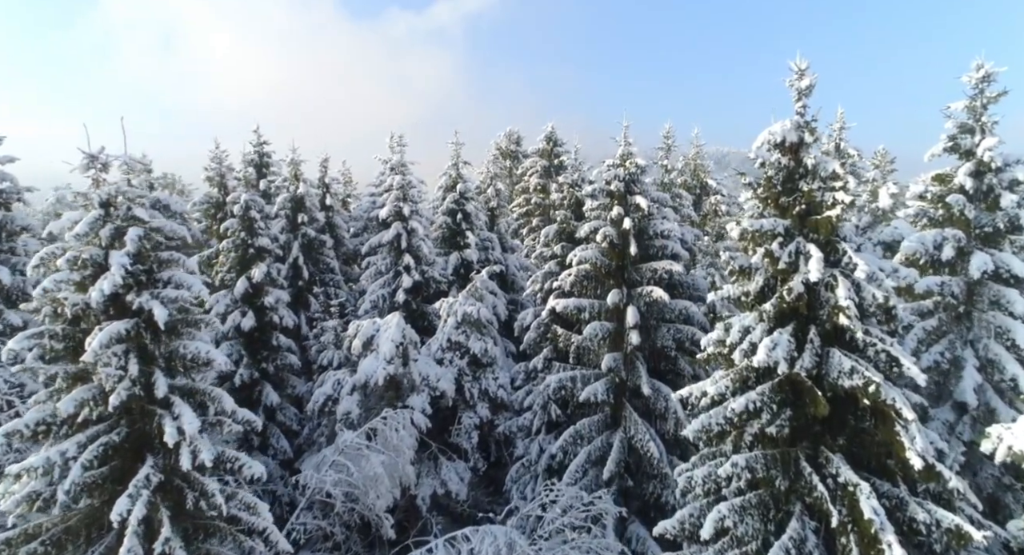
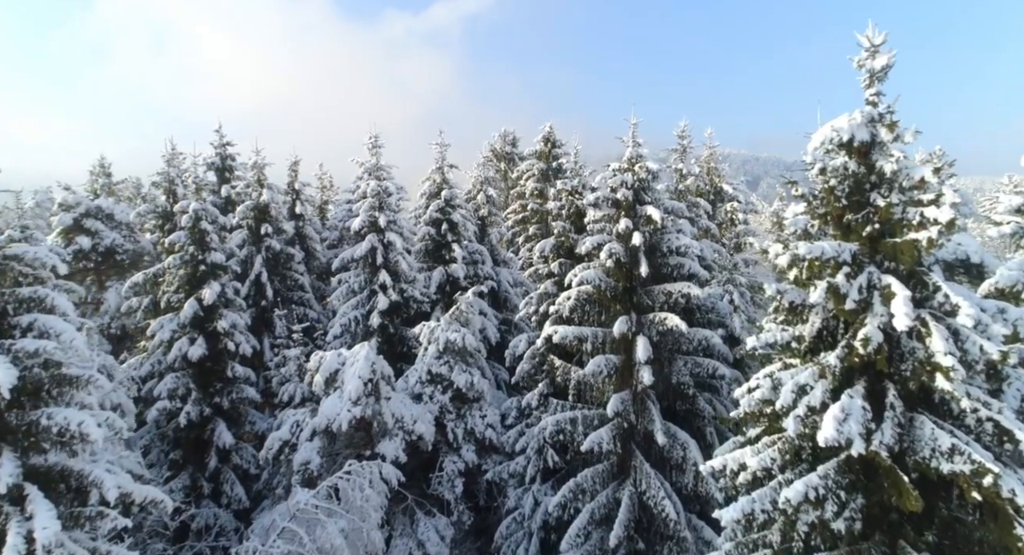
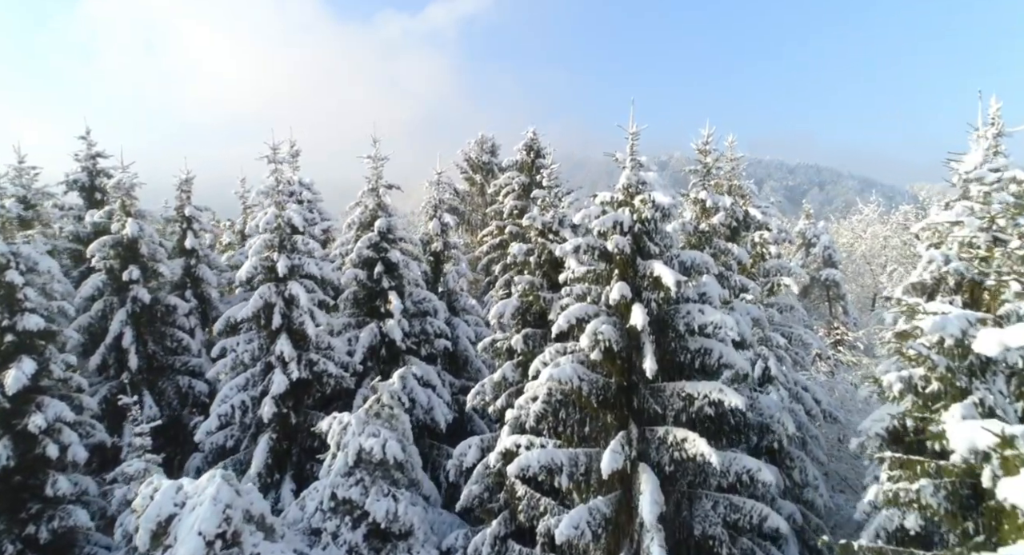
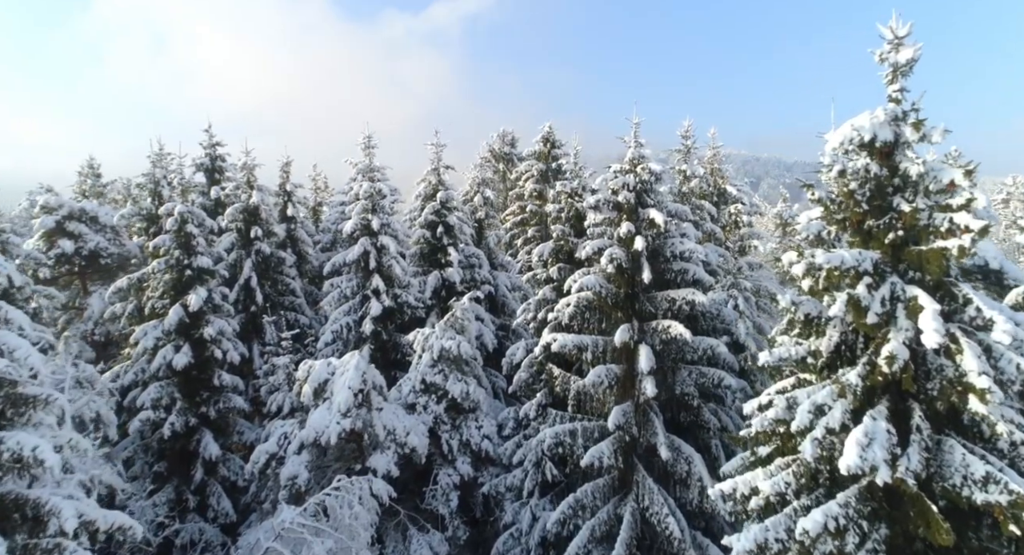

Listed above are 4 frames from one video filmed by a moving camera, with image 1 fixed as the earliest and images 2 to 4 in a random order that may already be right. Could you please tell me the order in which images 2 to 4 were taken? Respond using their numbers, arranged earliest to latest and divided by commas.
2, 4, 3
